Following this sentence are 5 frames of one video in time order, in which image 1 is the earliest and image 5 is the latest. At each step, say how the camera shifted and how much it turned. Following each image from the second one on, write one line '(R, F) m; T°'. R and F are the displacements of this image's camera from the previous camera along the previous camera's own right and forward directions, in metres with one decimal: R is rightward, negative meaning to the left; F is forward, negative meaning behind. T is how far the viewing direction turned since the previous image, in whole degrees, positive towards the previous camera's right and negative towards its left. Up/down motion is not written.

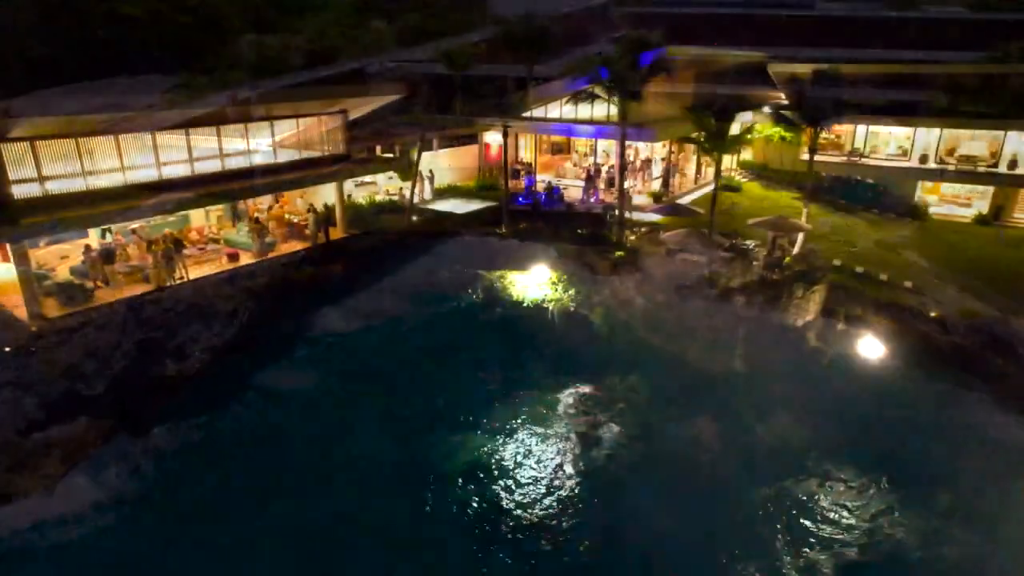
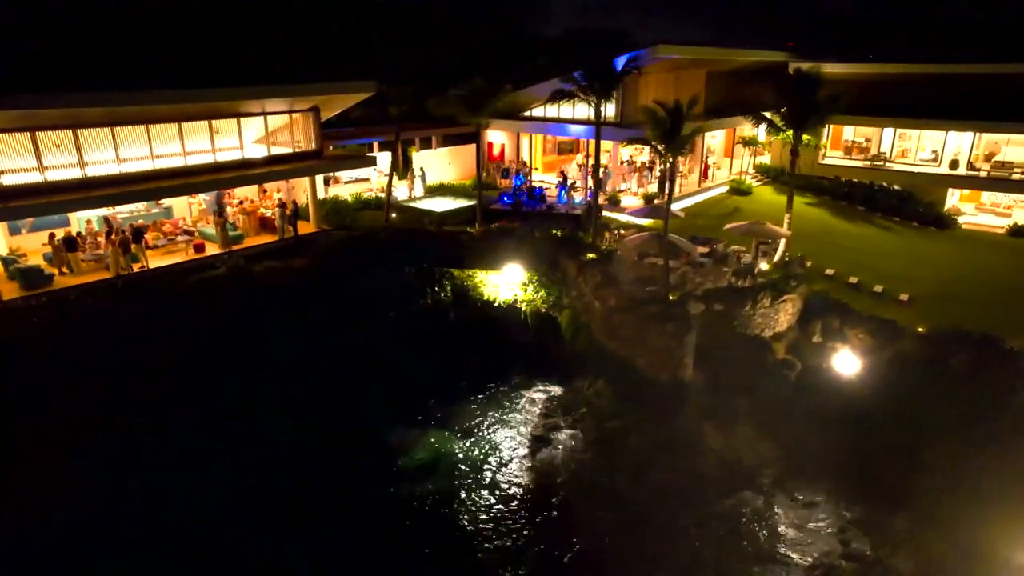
(+2.9, +0.2) m; -5°
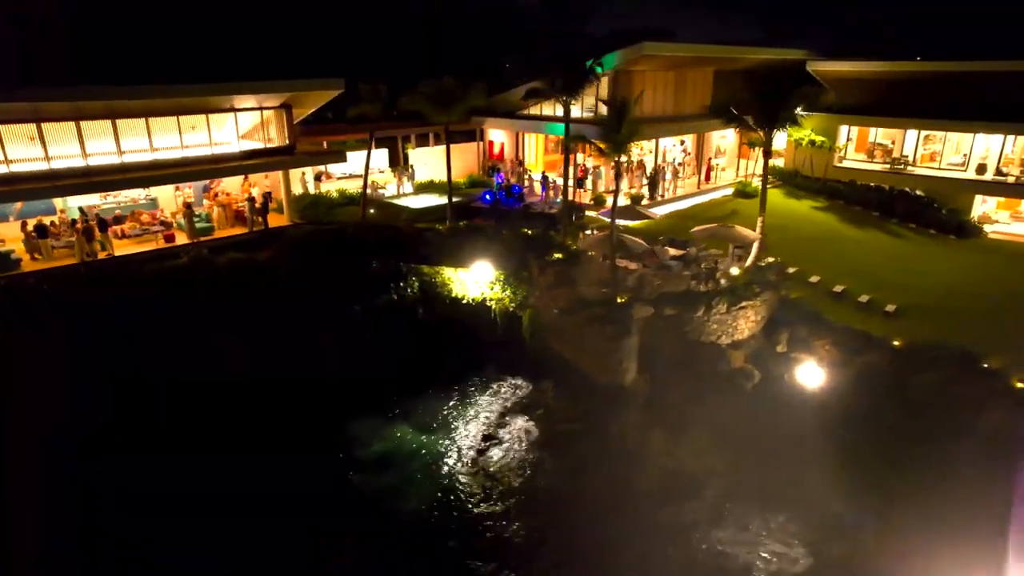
(+2.9, +0.2) m; -5°
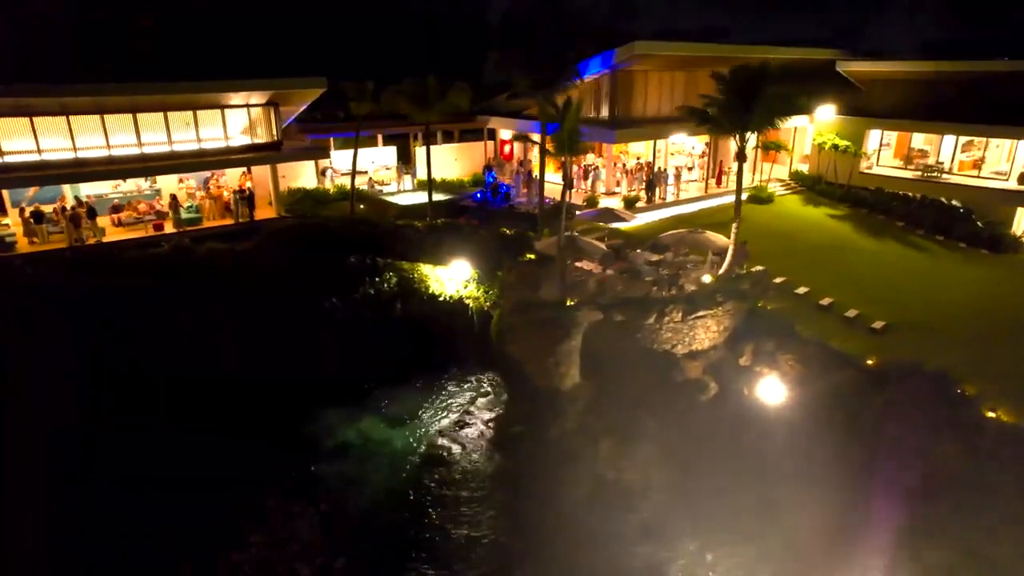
(+3.1, +0.2) m; -6°
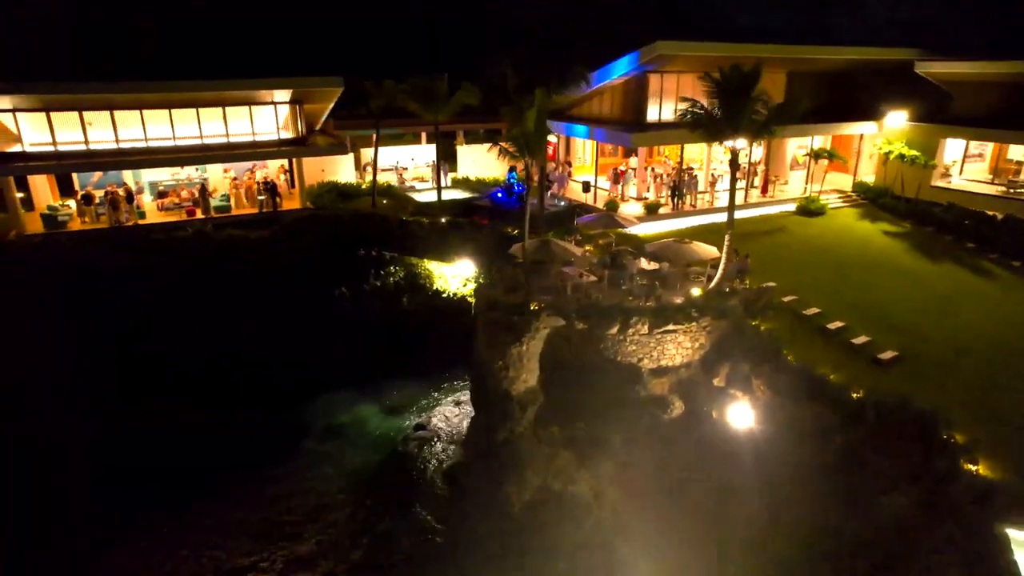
(+3.7, +0.3) m; -10°
